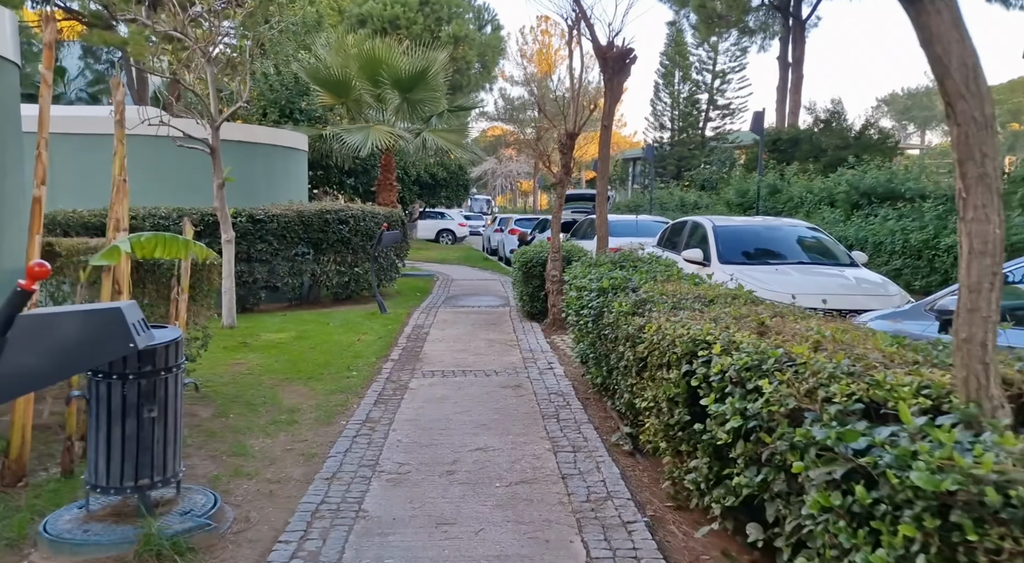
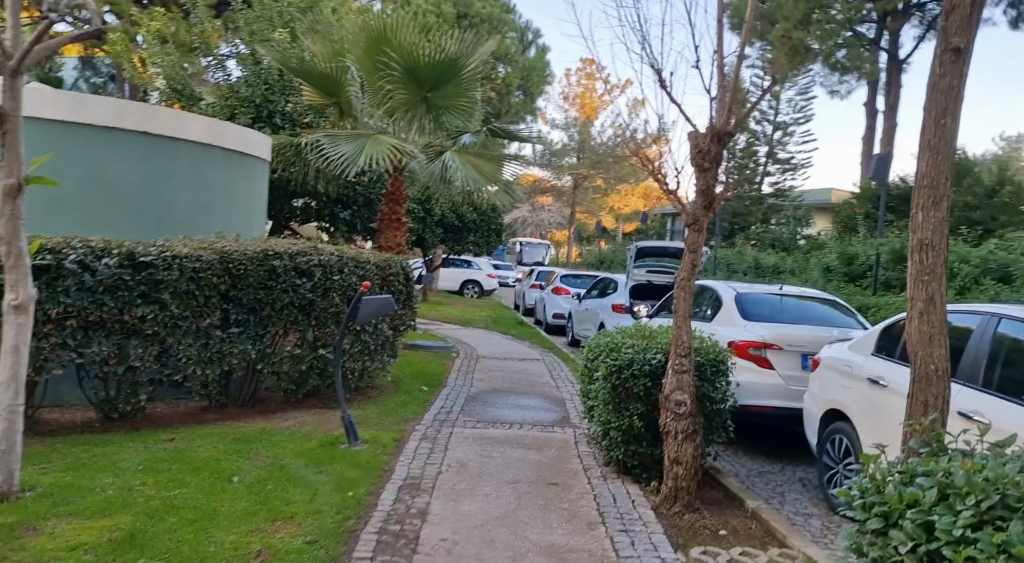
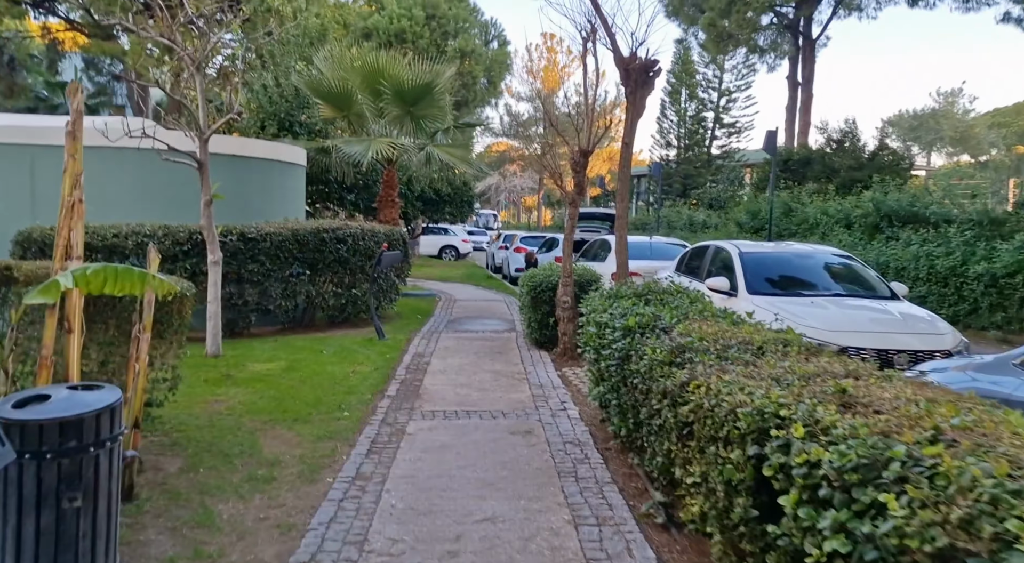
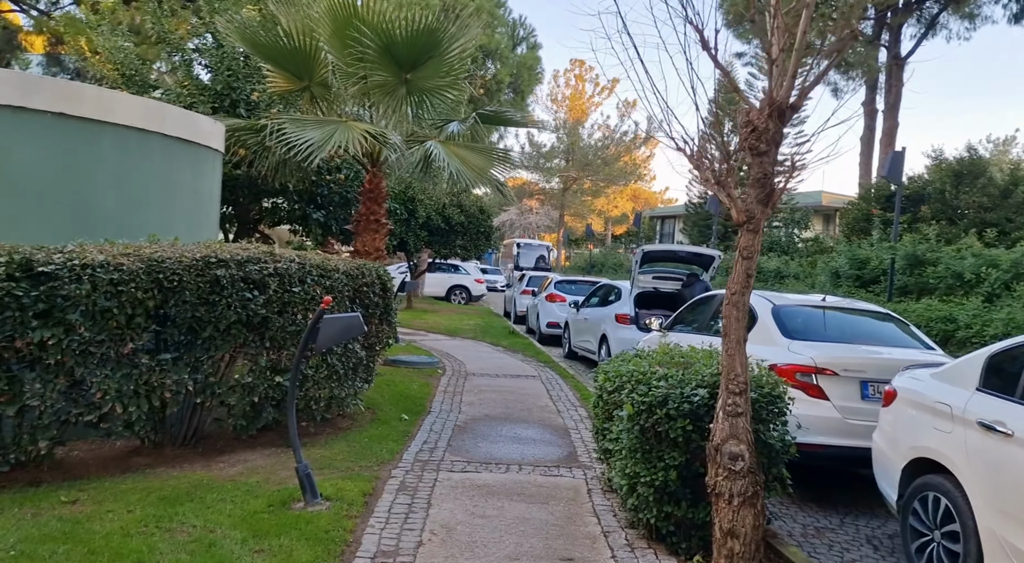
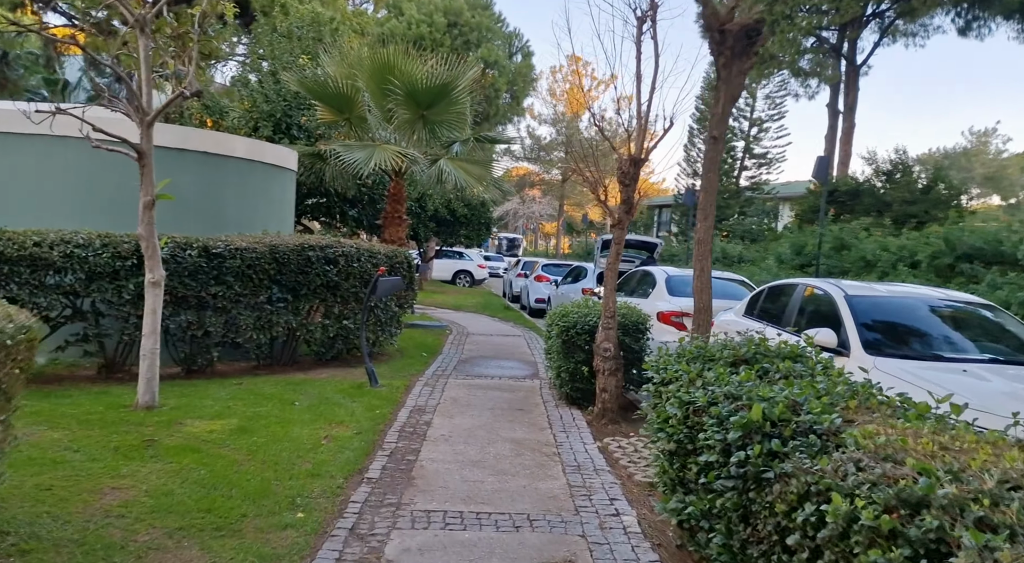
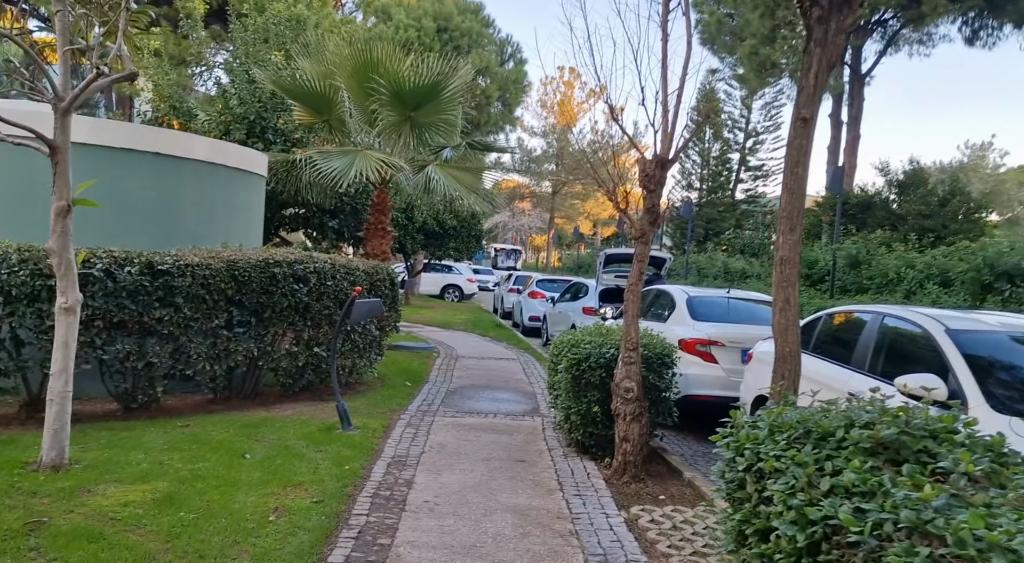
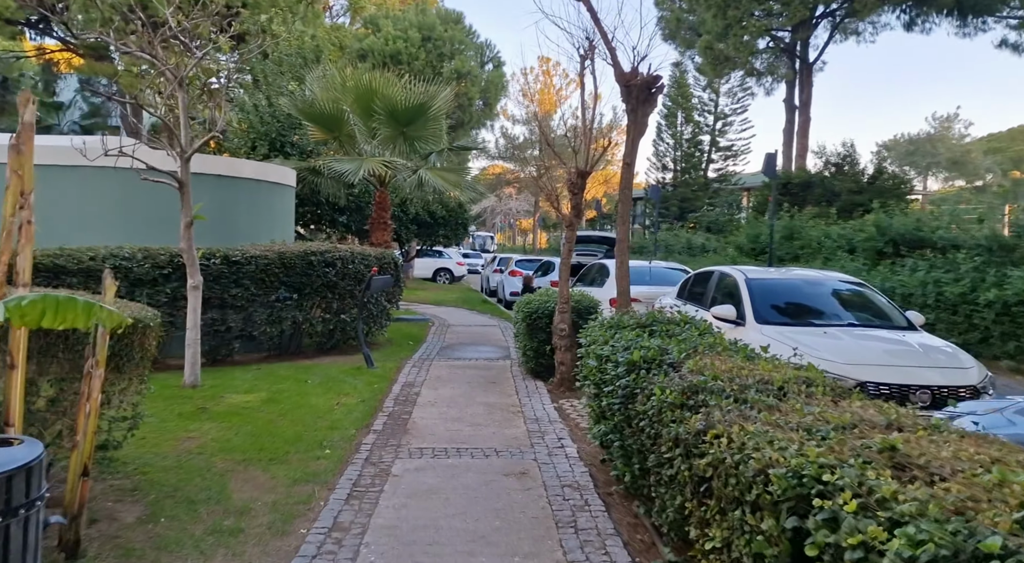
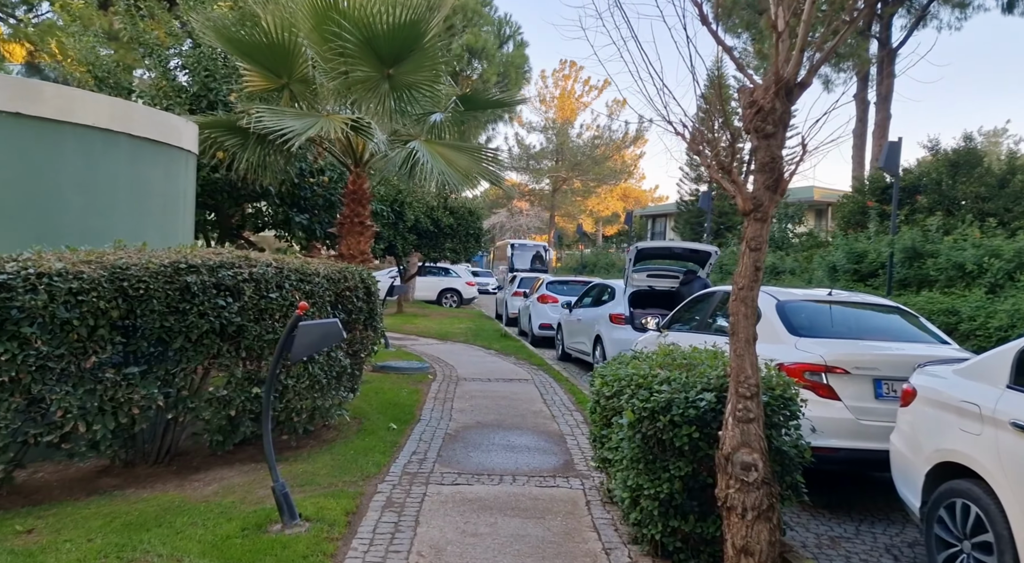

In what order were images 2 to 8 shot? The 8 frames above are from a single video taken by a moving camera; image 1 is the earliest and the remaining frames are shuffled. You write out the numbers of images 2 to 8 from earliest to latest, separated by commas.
3, 7, 5, 6, 2, 4, 8
